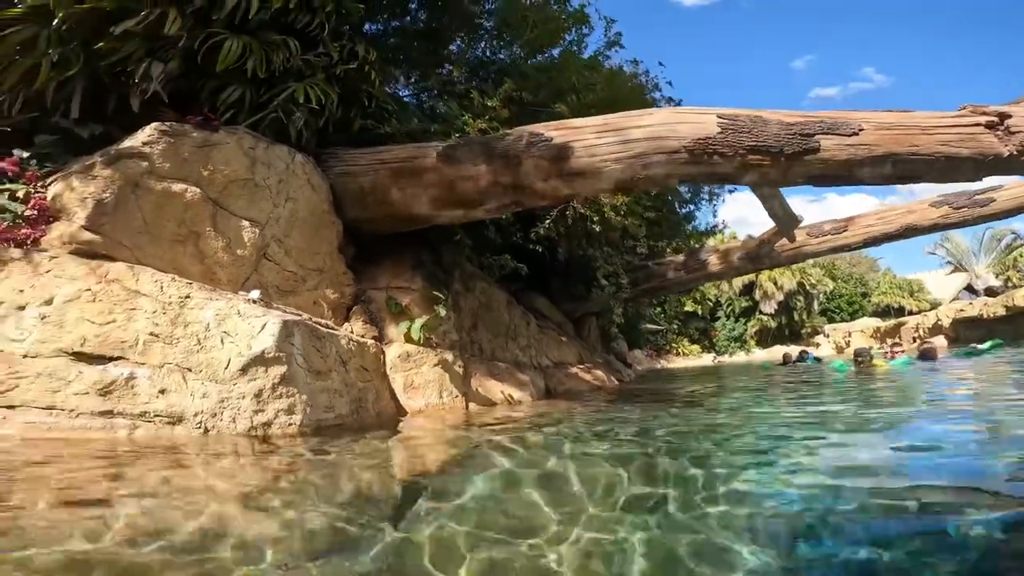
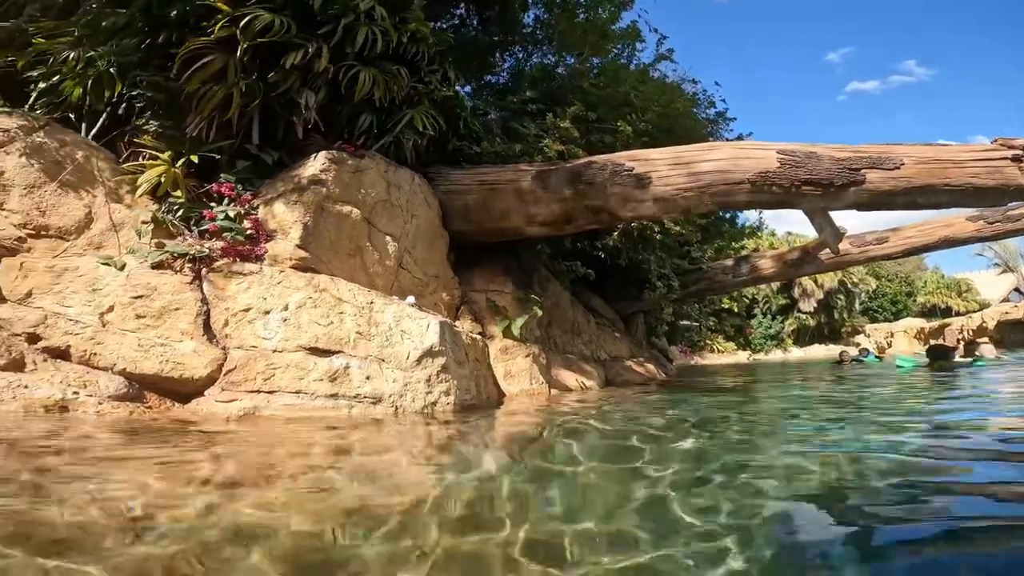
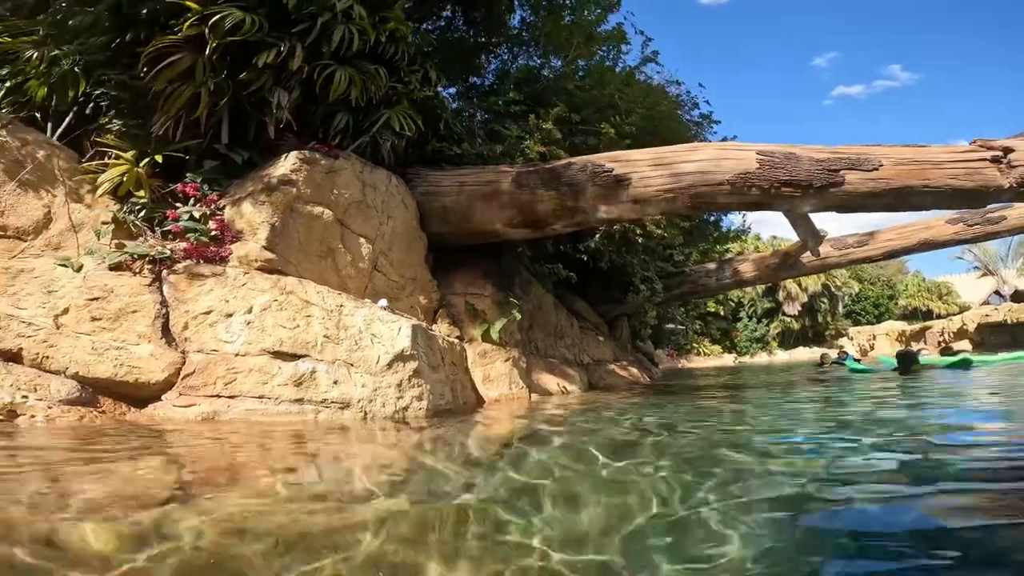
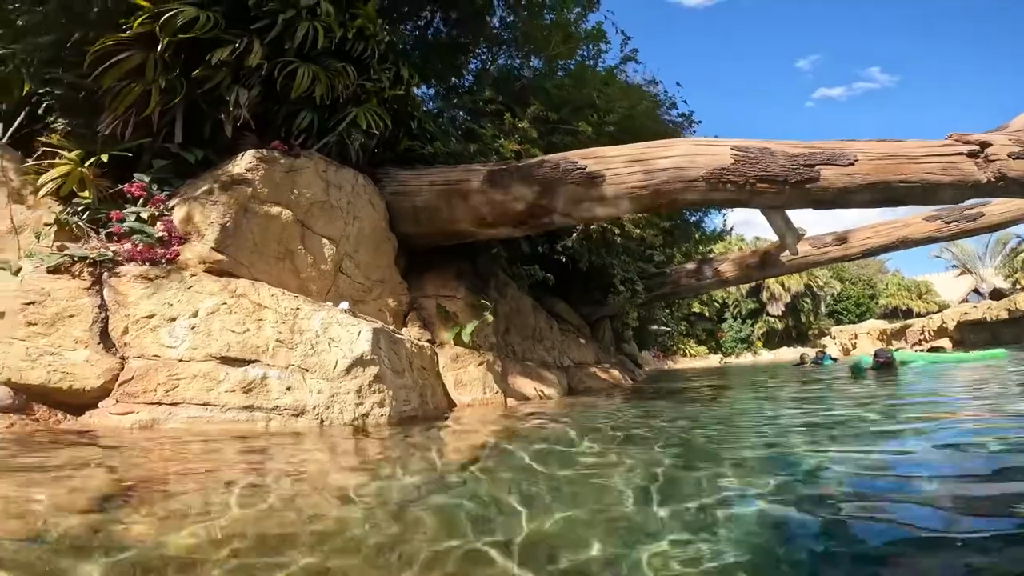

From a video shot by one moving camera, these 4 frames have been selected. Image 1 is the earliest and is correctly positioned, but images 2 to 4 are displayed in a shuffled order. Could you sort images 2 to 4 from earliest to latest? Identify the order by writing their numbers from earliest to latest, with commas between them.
4, 3, 2
